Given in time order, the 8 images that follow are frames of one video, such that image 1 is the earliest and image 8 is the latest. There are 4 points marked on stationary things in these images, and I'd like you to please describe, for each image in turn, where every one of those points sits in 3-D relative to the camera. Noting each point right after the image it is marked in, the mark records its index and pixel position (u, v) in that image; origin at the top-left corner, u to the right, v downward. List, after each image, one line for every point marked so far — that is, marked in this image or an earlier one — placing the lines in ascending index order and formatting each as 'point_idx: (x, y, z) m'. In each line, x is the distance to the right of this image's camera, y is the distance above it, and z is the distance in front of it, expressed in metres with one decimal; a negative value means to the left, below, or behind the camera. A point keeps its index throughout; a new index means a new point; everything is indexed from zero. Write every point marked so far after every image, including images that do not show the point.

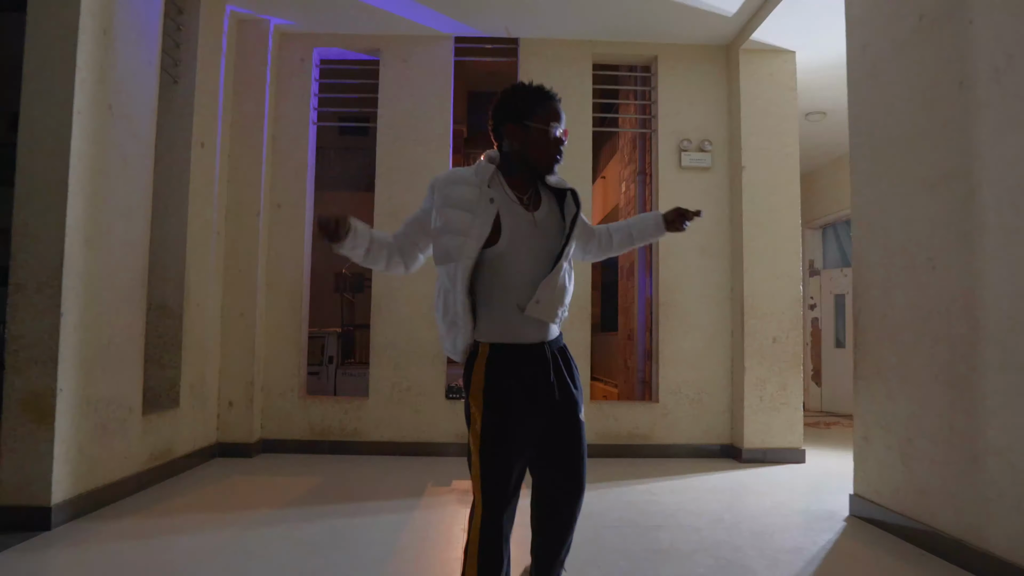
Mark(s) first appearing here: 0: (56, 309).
0: (-1.7, -0.1, +2.9) m
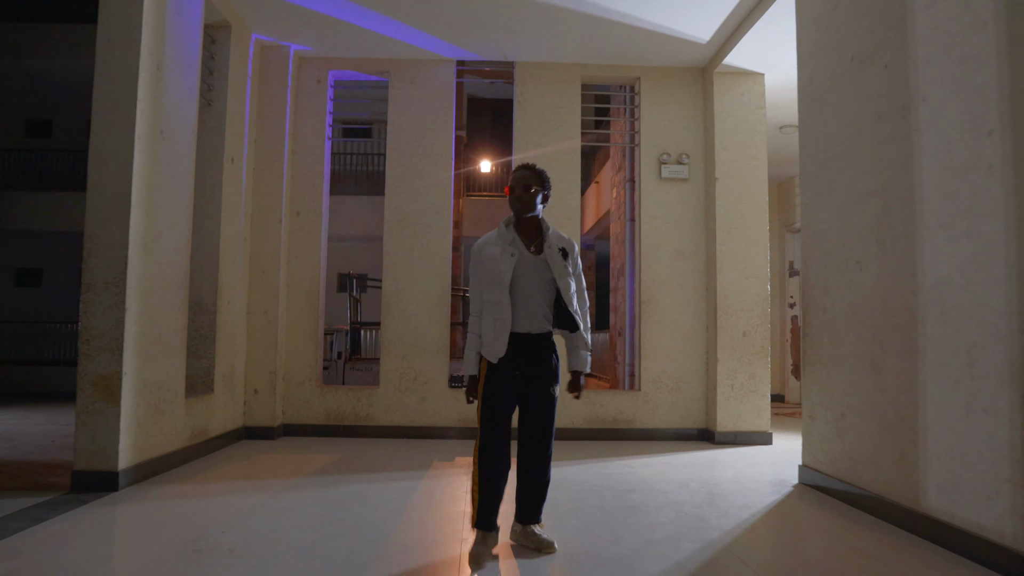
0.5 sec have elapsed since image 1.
0: (-1.7, -0.1, +3.4) m
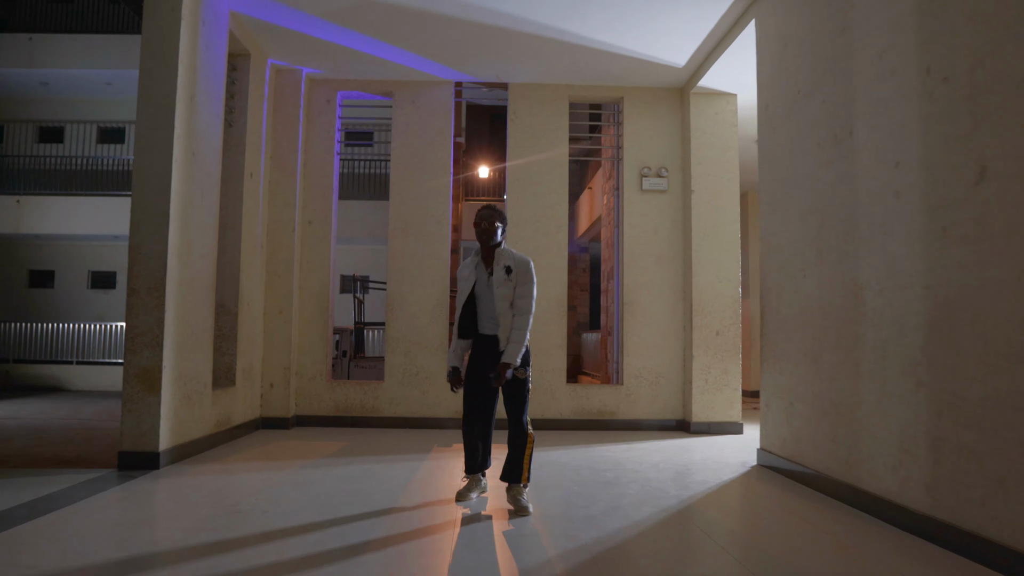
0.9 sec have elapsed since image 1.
0: (-1.7, -0.1, +3.9) m
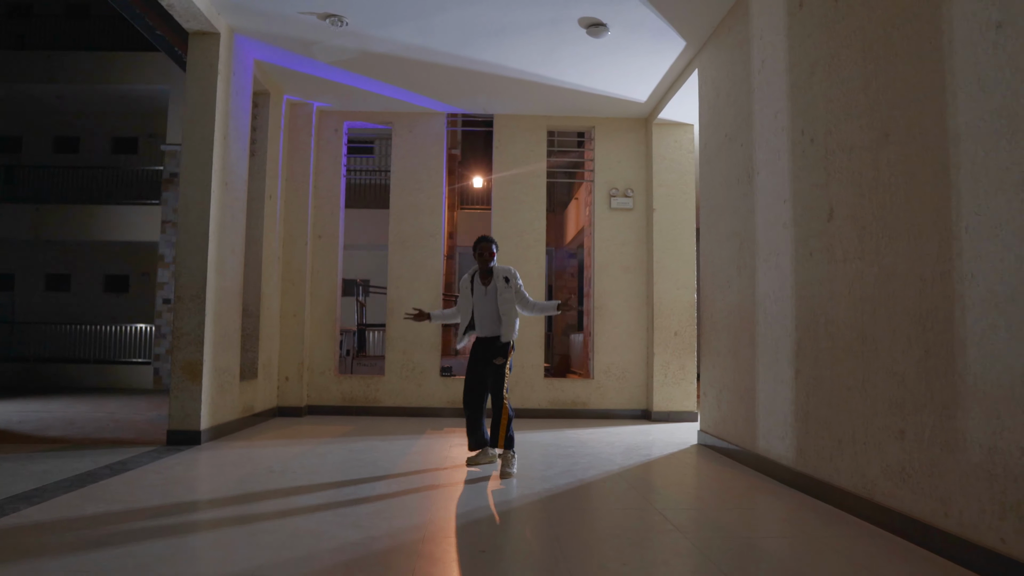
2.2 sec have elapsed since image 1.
0: (-1.9, -0.1, +4.8) m
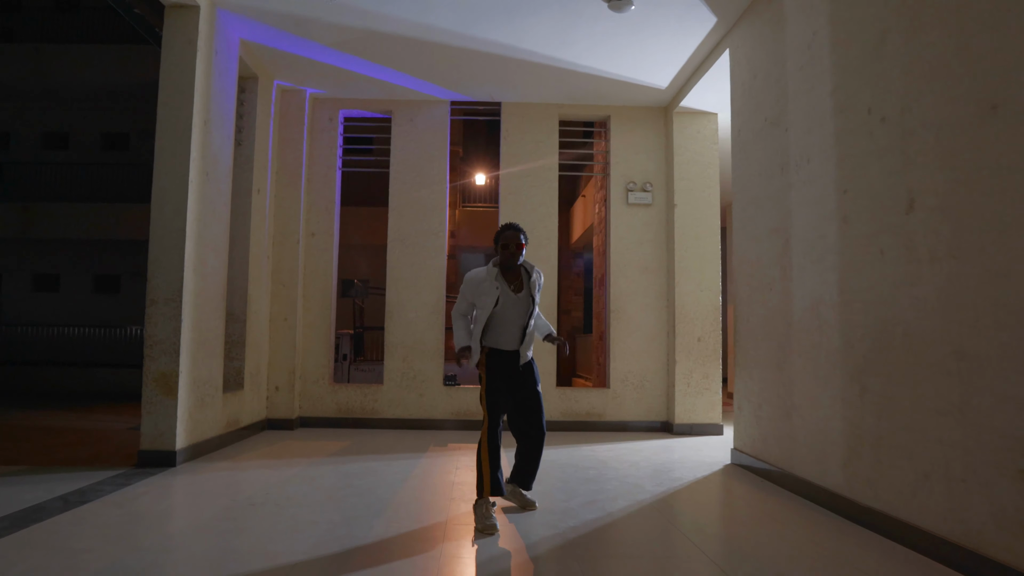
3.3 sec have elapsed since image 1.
0: (-1.8, -0.2, +4.3) m
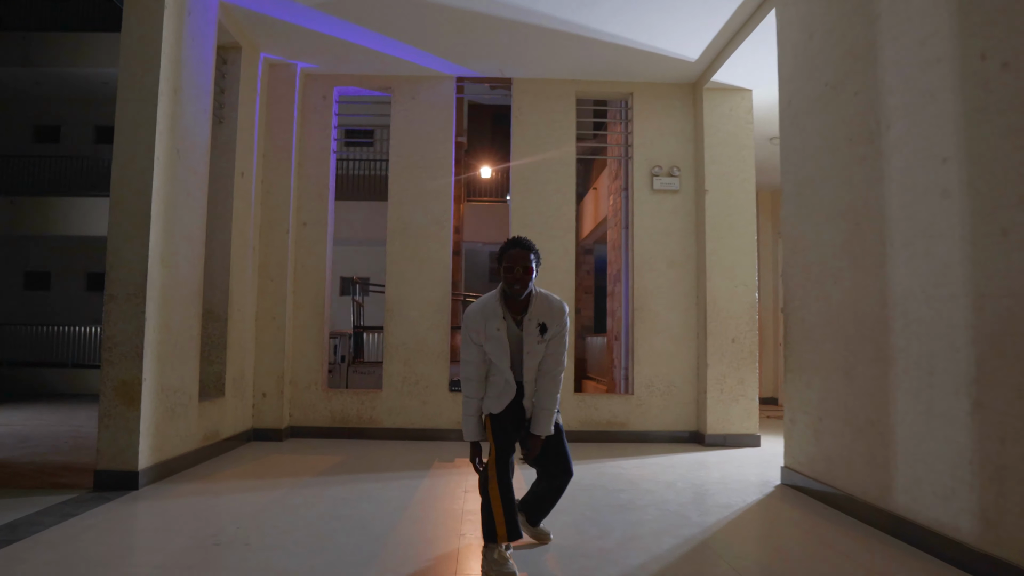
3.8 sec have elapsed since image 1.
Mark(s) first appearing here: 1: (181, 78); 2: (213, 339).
0: (-1.7, -0.1, +3.7) m
1: (-1.7, +1.1, +4.1) m
2: (-1.8, -0.3, +4.9) m
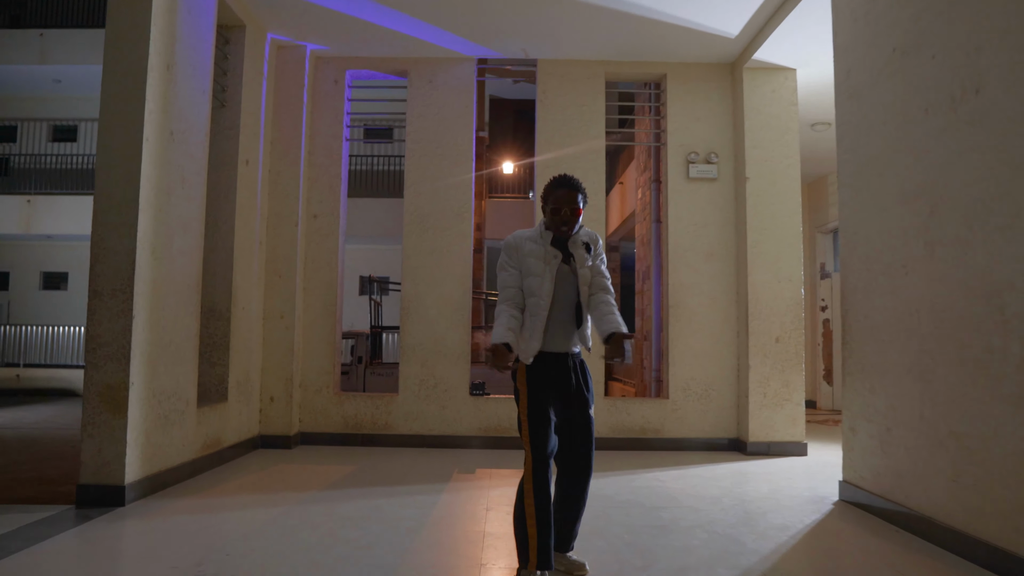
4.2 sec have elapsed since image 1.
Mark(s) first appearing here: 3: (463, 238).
0: (-1.6, -0.1, +3.3) m
1: (-1.6, +1.1, +3.7) m
2: (-1.7, -0.3, +4.5) m
3: (-0.3, +0.3, +5.4) m
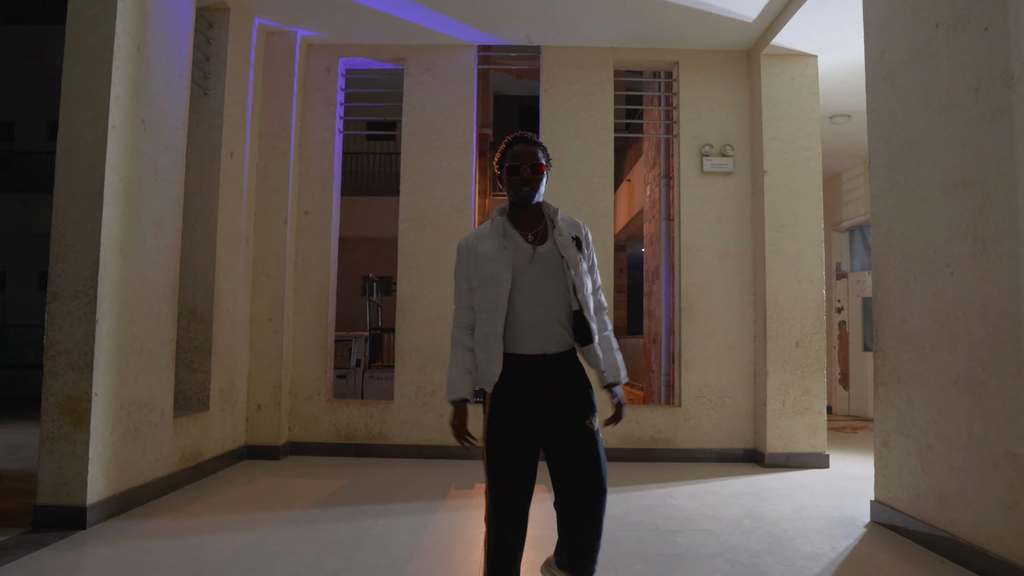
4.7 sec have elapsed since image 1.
0: (-1.6, -0.1, +3.0) m
1: (-1.6, +1.1, +3.4) m
2: (-1.7, -0.3, +4.2) m
3: (-0.3, +0.3, +5.1) m
